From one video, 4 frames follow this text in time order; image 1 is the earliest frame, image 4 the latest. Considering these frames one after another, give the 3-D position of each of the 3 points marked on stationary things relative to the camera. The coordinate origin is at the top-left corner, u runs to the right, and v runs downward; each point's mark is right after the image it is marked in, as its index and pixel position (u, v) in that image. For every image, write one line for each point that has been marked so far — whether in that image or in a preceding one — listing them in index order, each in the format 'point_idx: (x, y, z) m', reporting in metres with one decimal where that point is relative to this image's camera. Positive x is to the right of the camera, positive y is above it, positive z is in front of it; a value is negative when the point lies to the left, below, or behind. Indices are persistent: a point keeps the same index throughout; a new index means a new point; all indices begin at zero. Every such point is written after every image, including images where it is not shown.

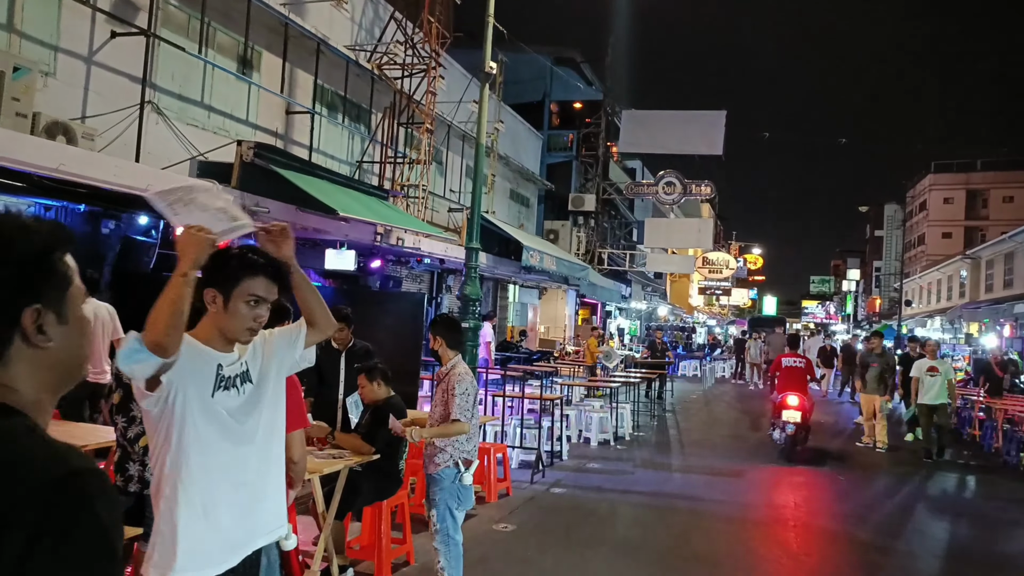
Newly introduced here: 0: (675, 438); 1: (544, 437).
0: (+2.6, -2.3, +11.7) m
1: (+0.4, -1.9, +9.5) m
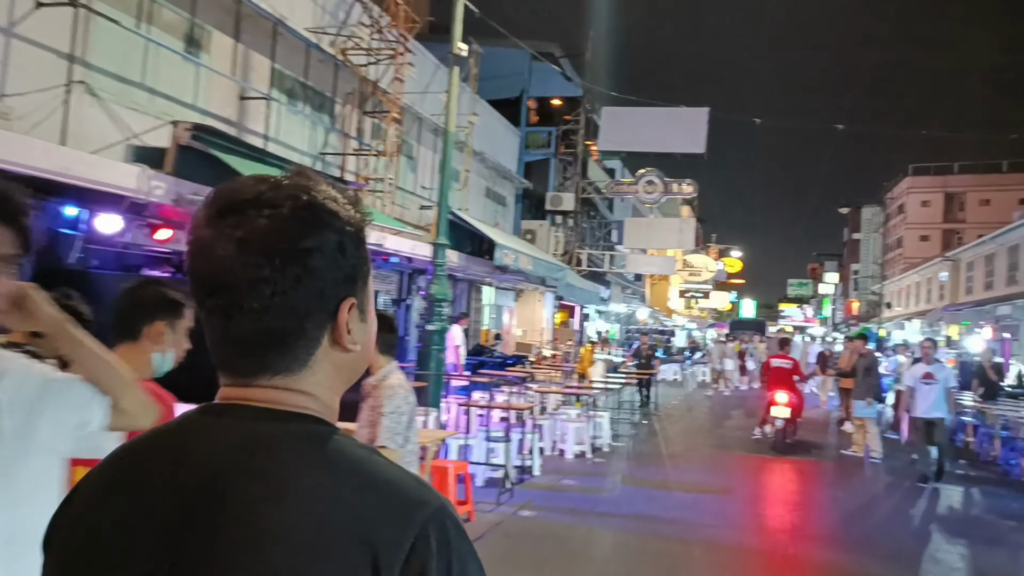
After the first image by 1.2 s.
0: (+2.2, -2.3, +11.0) m
1: (0.0, -1.9, +8.7) m
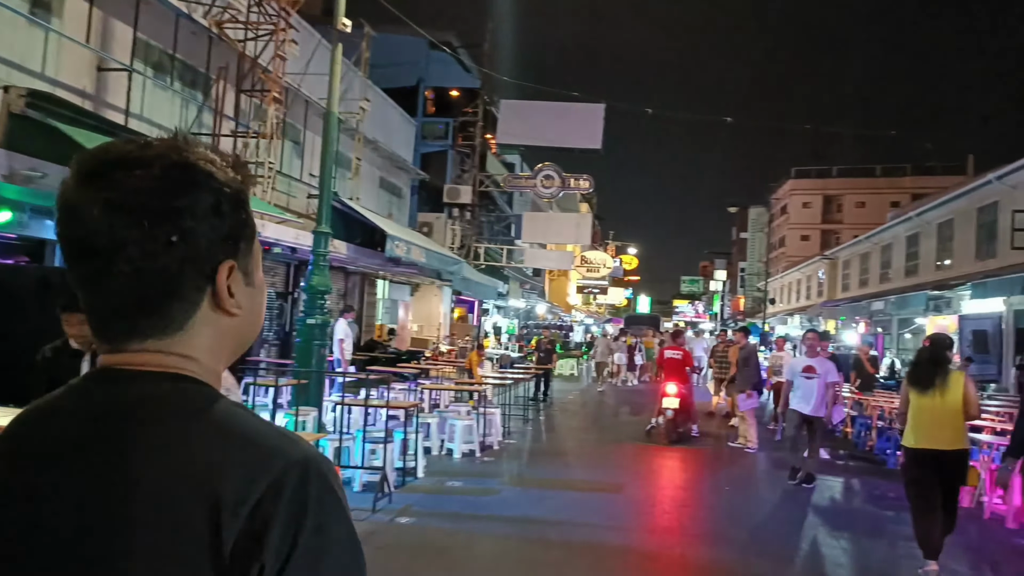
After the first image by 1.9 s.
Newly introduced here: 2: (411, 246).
0: (+0.6, -2.2, +10.7) m
1: (-1.2, -1.8, +8.3) m
2: (-1.9, +0.8, +14.0) m
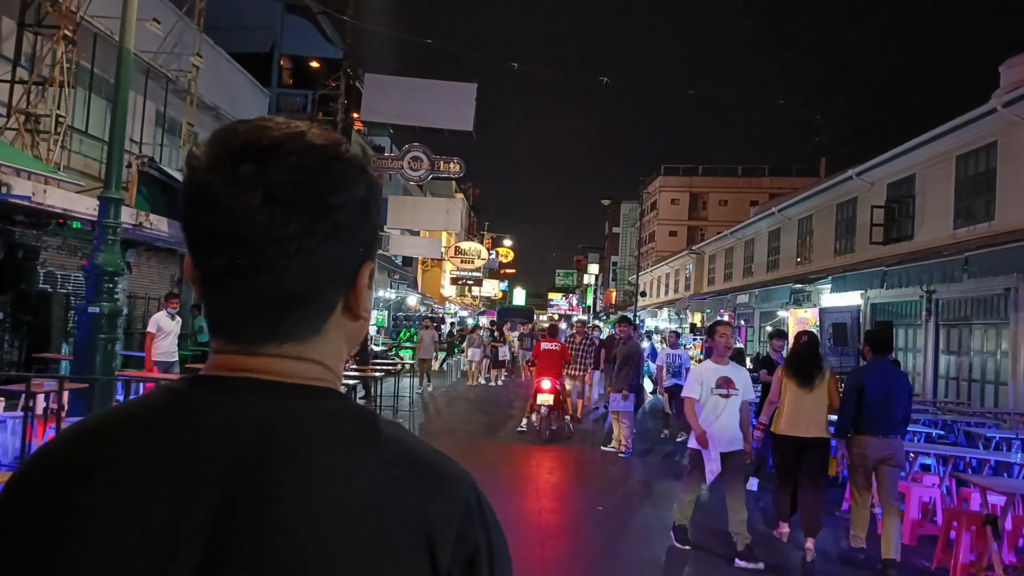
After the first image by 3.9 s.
0: (-1.3, -2.1, +9.4) m
1: (-2.7, -1.6, +6.6) m
2: (-4.3, +1.0, +12.2) m
